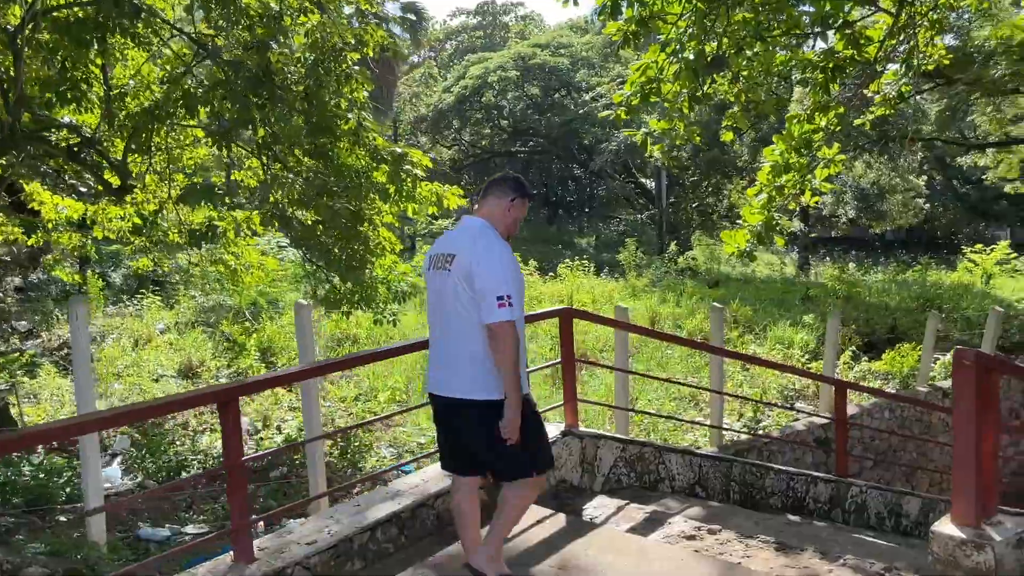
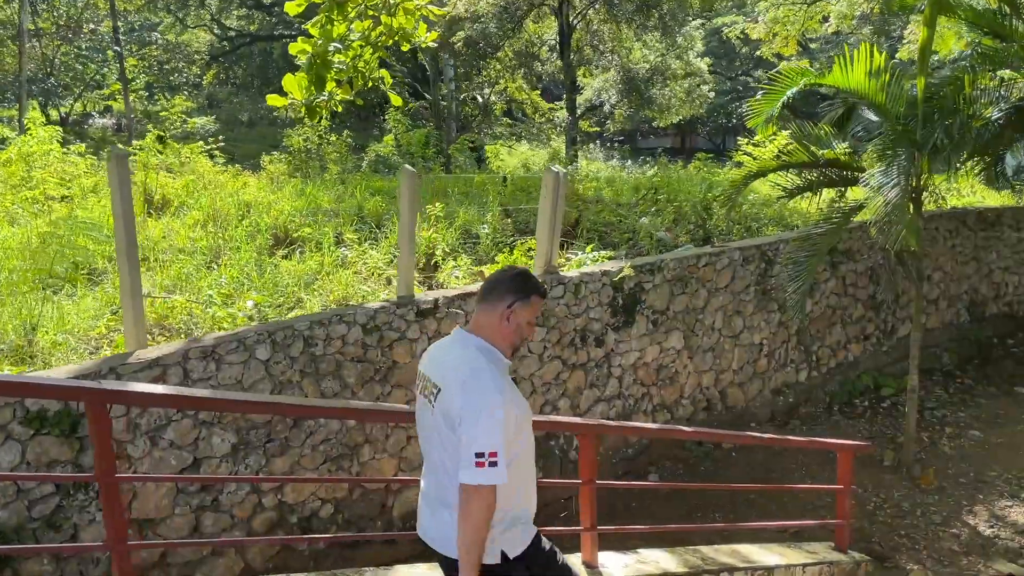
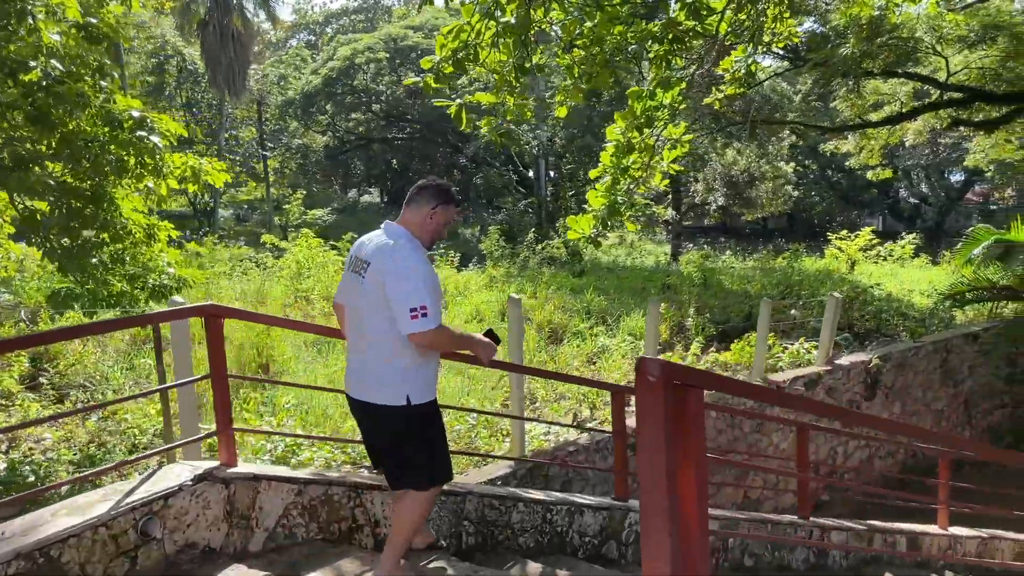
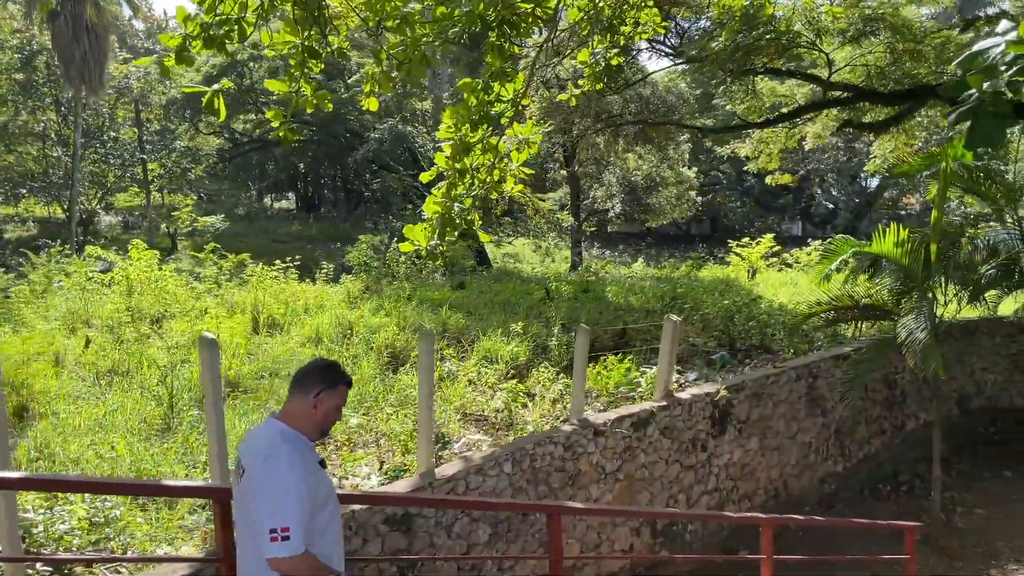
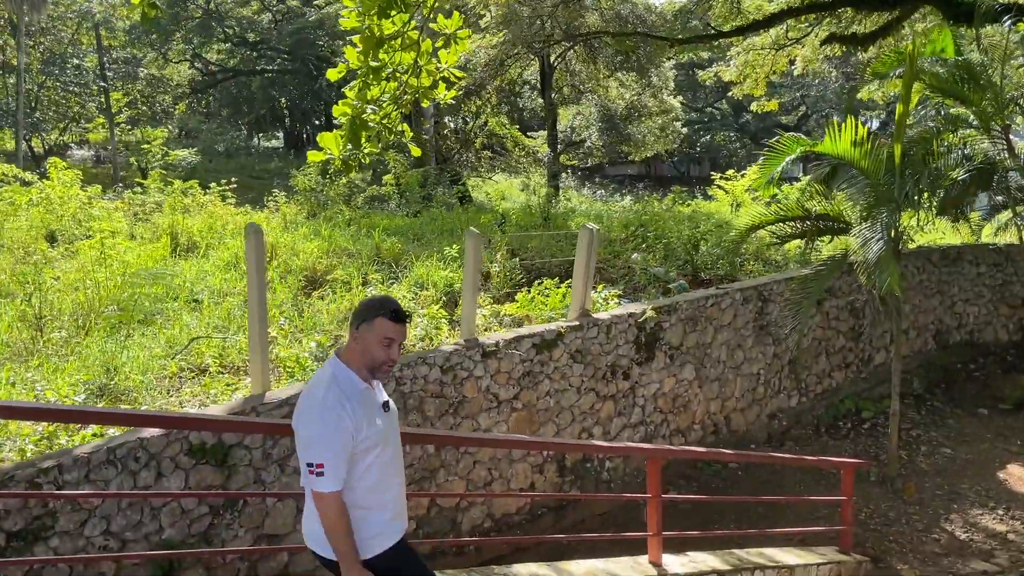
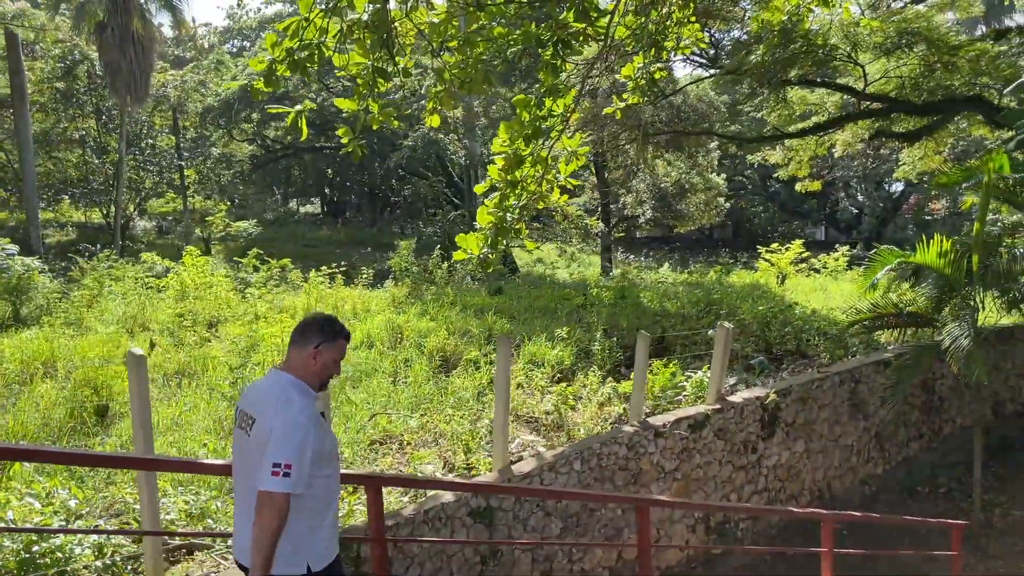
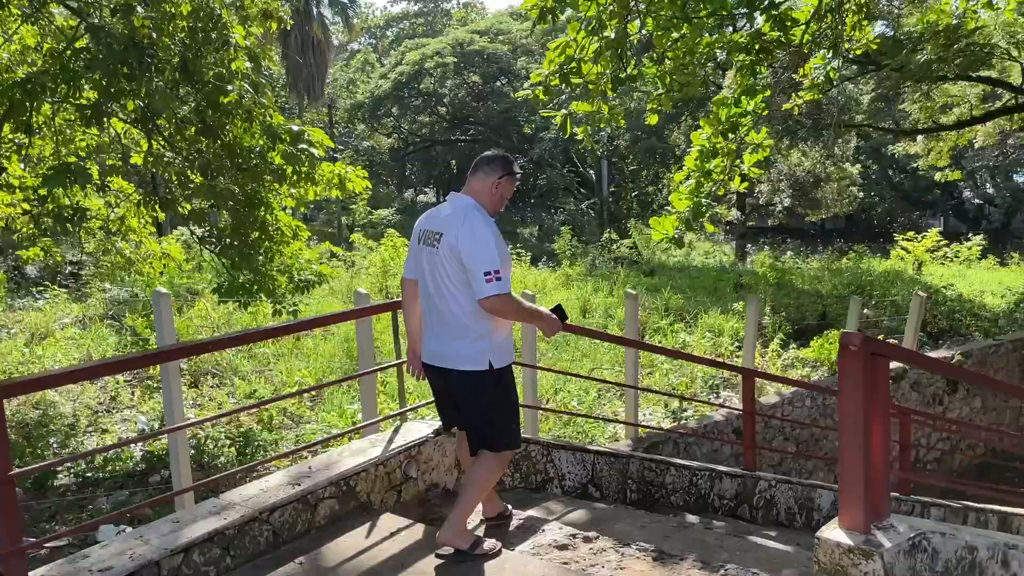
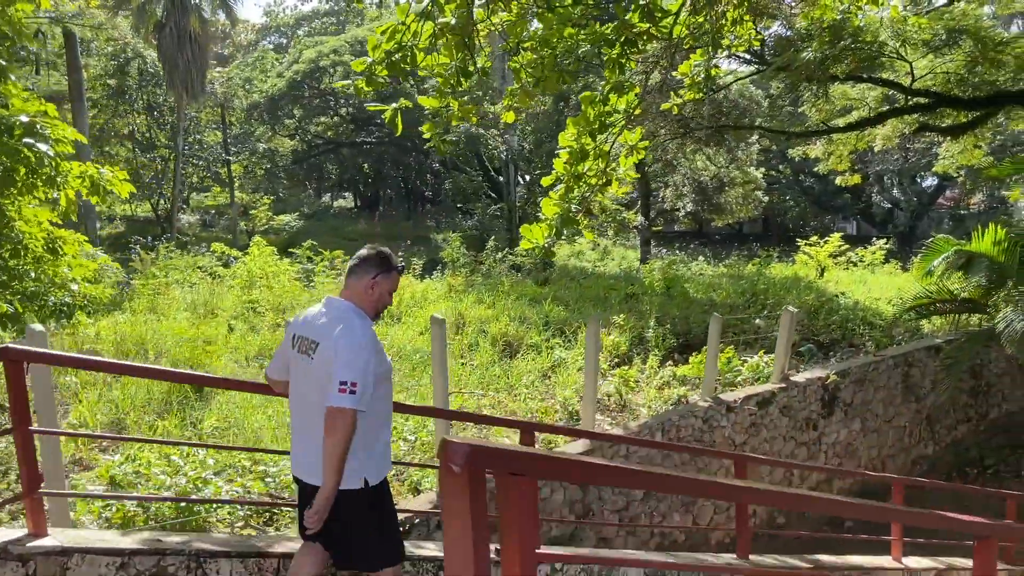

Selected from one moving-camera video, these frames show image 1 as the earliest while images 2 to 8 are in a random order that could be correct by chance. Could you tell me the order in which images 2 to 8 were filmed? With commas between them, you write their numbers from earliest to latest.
7, 3, 8, 6, 4, 5, 2
